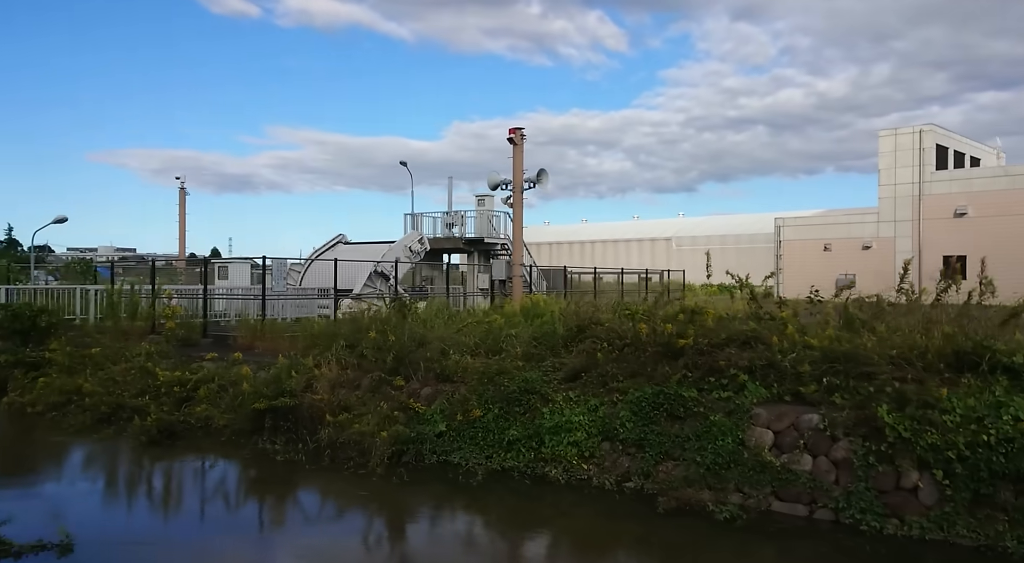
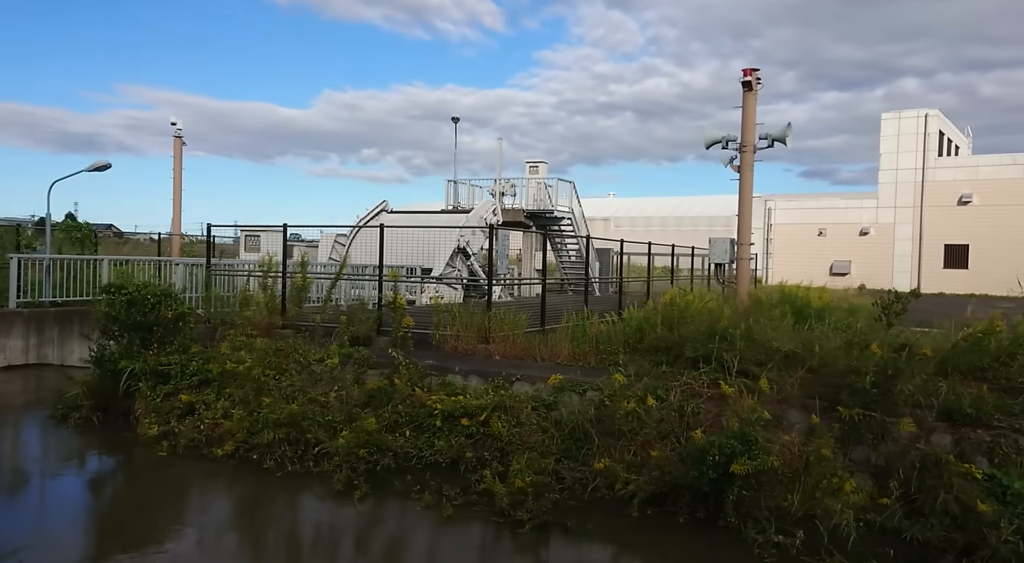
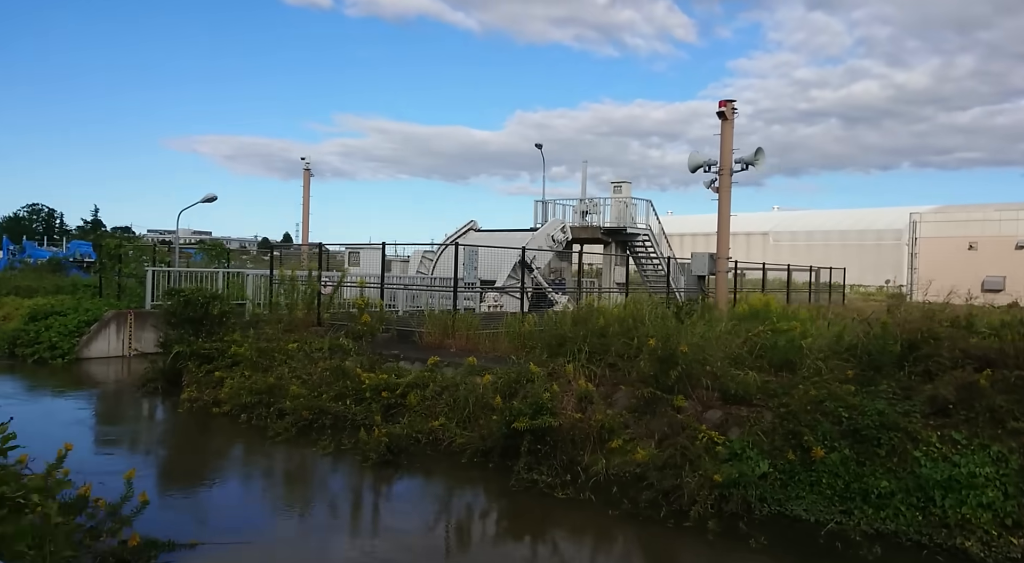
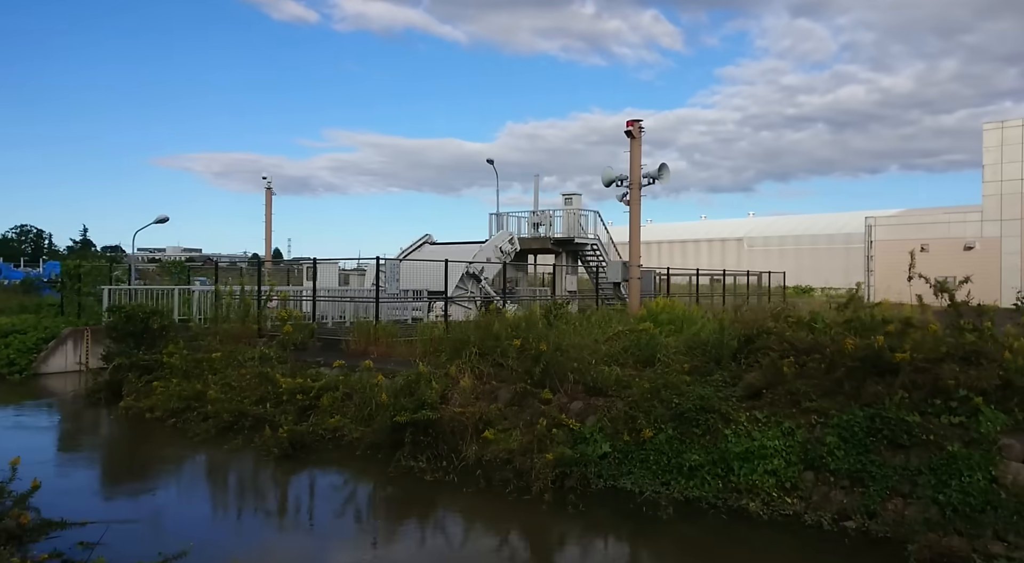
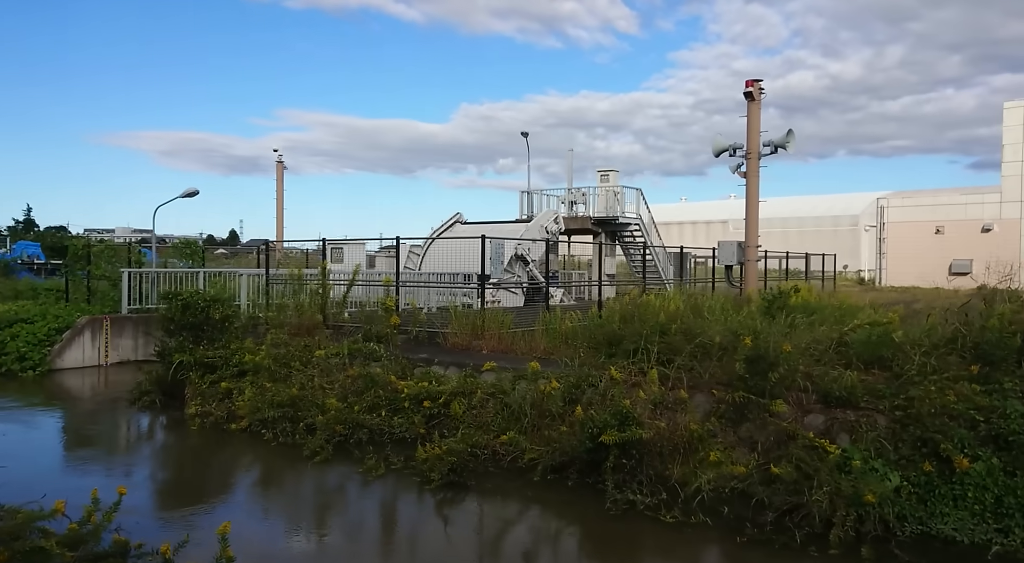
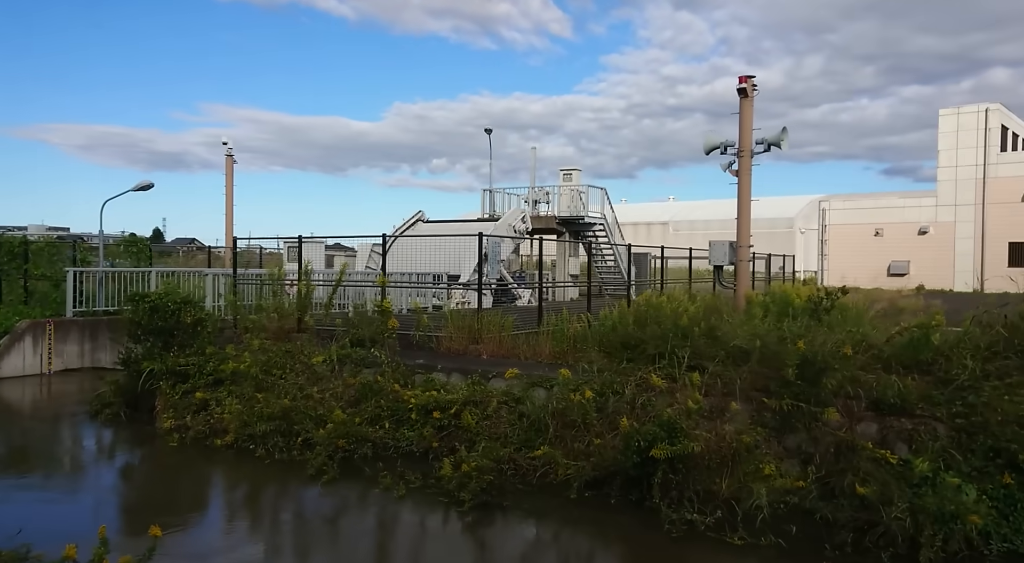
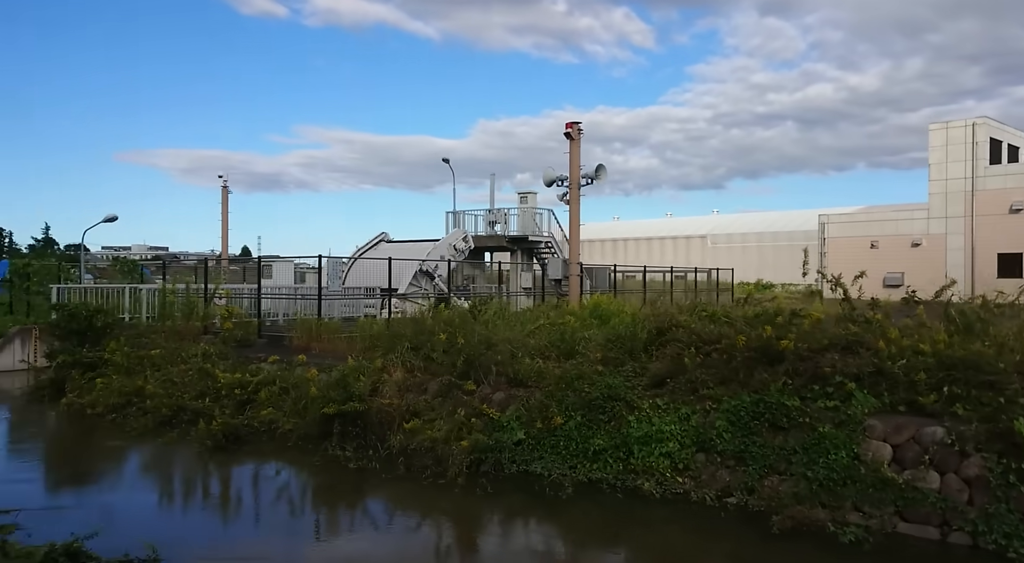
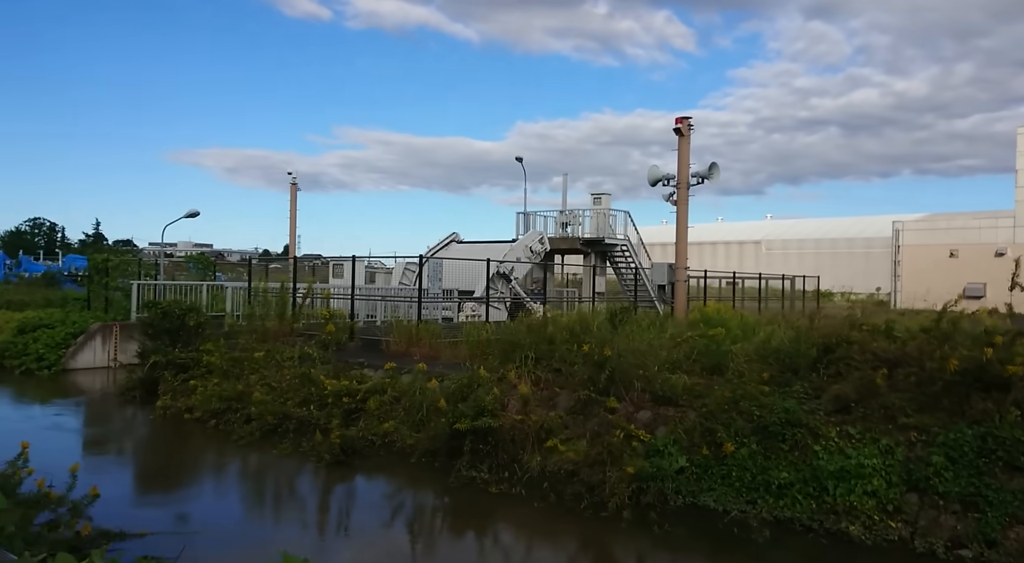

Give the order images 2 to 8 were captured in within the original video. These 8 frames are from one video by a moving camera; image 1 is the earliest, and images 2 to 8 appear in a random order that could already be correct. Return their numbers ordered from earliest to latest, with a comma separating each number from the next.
7, 4, 8, 3, 5, 6, 2
